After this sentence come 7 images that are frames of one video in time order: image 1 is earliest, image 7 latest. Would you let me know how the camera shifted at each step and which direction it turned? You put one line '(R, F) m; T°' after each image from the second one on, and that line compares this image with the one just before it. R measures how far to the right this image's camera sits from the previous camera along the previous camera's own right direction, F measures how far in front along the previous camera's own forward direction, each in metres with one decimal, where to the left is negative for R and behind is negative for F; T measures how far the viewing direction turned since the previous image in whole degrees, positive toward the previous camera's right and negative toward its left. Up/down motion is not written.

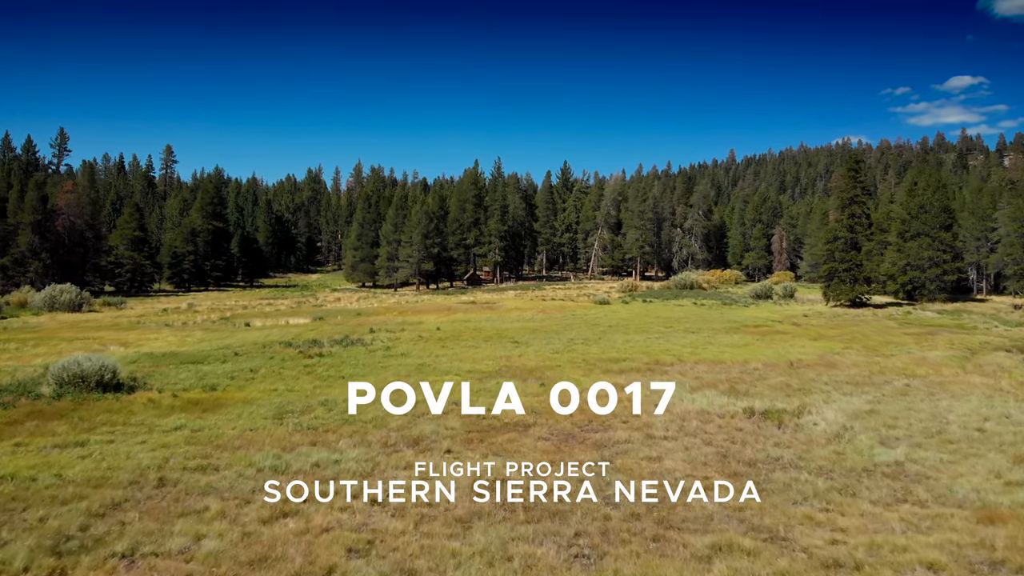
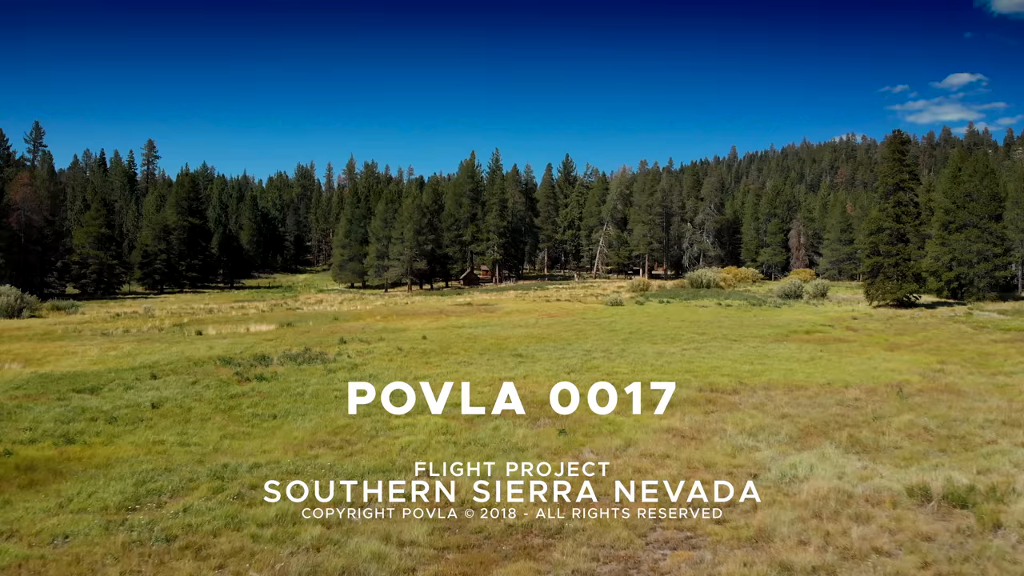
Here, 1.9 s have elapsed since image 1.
(-0.1, +7.1) m; 0°
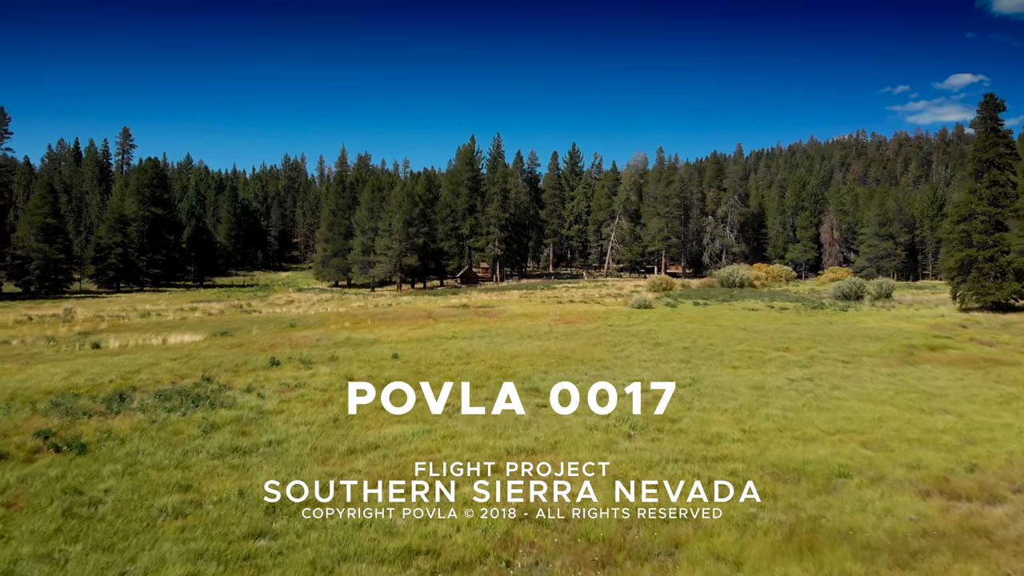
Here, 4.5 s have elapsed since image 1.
(-0.4, +9.8) m; 0°
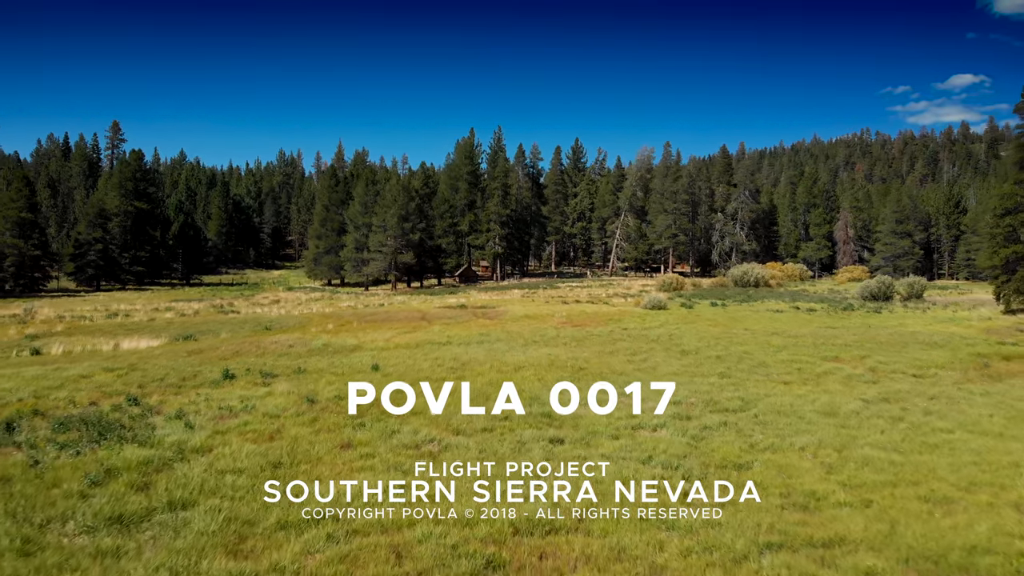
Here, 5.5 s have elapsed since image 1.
(-0.1, +3.6) m; 0°
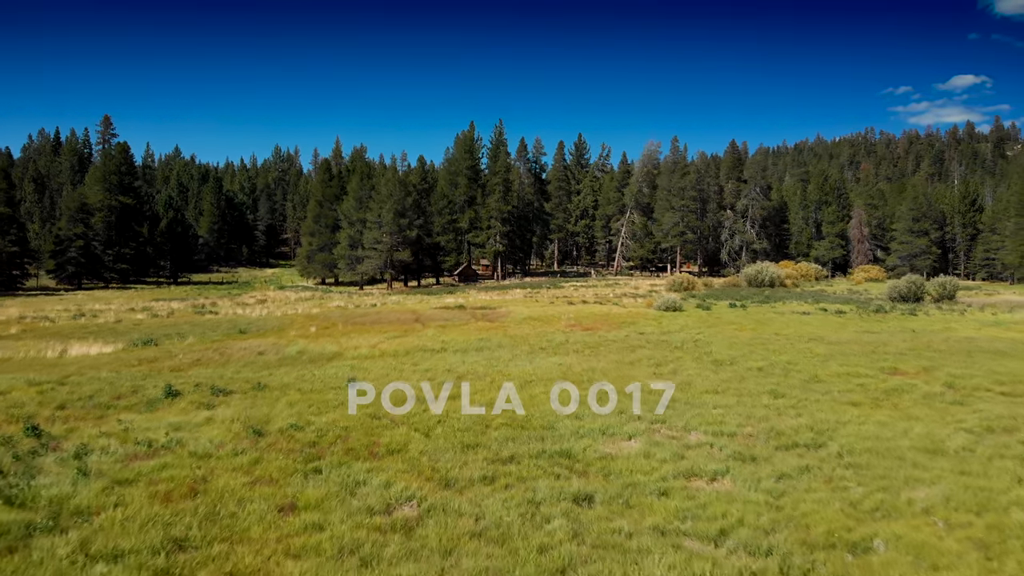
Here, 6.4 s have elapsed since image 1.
(-0.2, +3.2) m; 0°
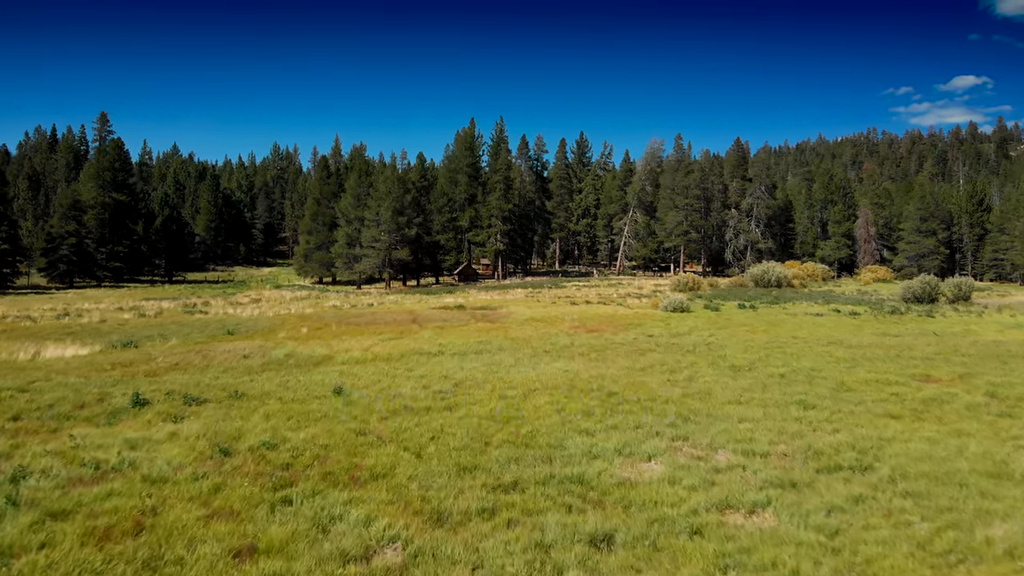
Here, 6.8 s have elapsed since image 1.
(-0.1, +1.3) m; 0°
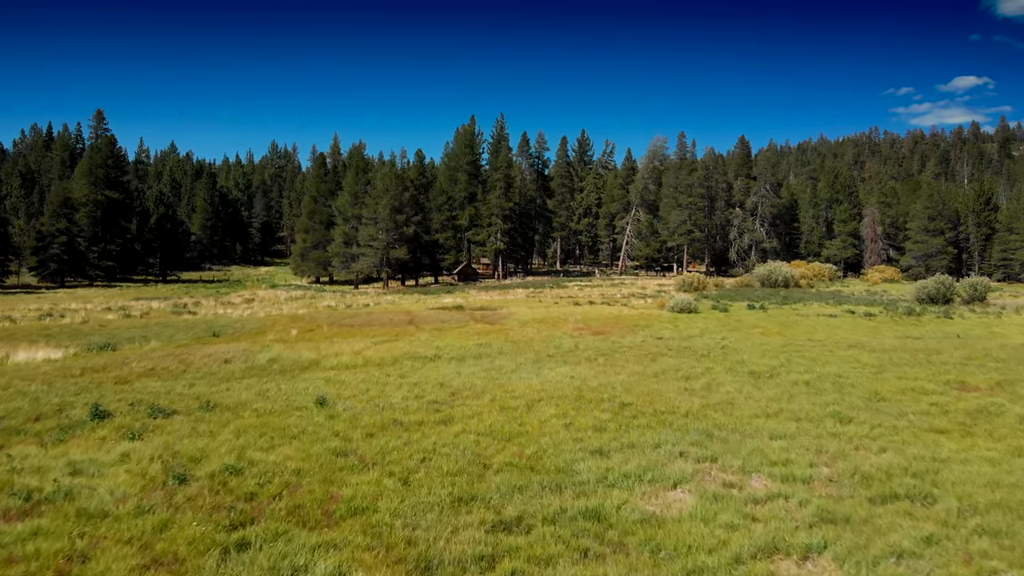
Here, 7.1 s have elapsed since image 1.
(0.0, +1.3) m; 0°
